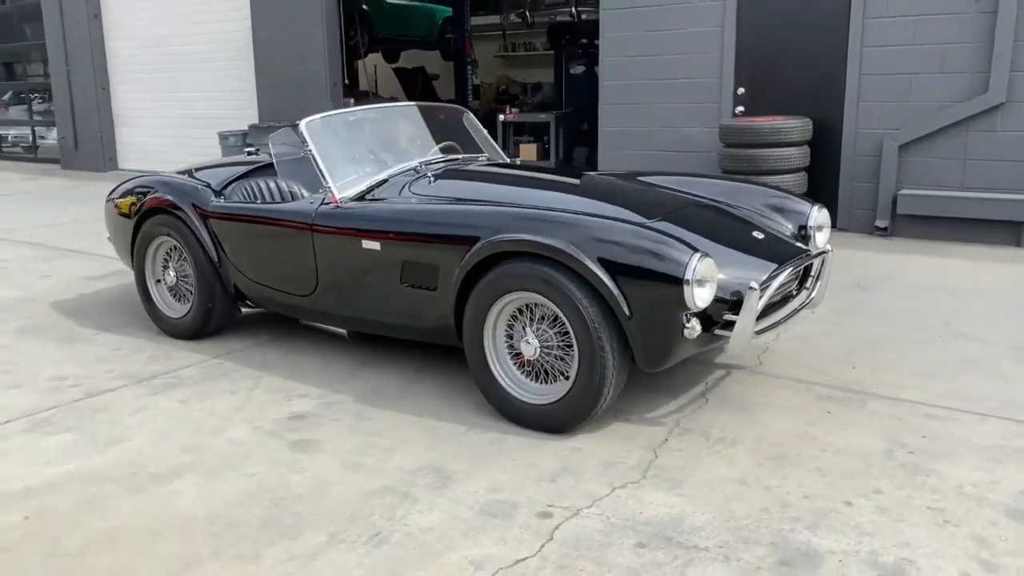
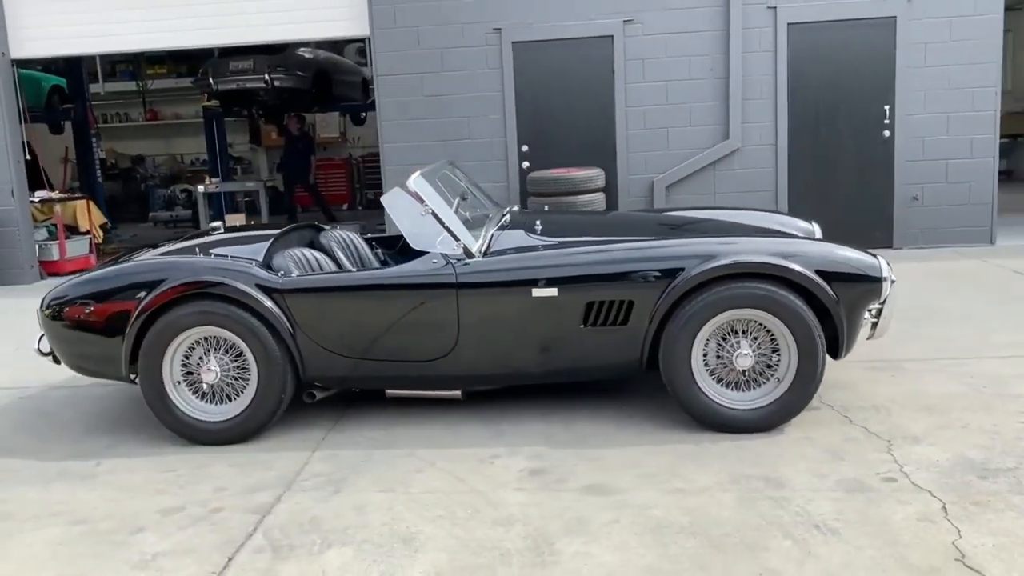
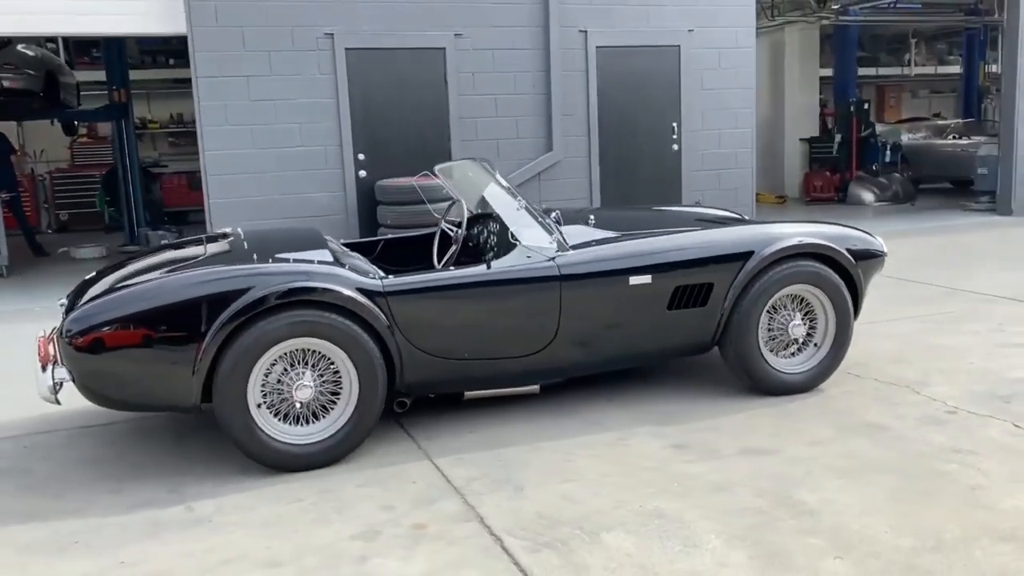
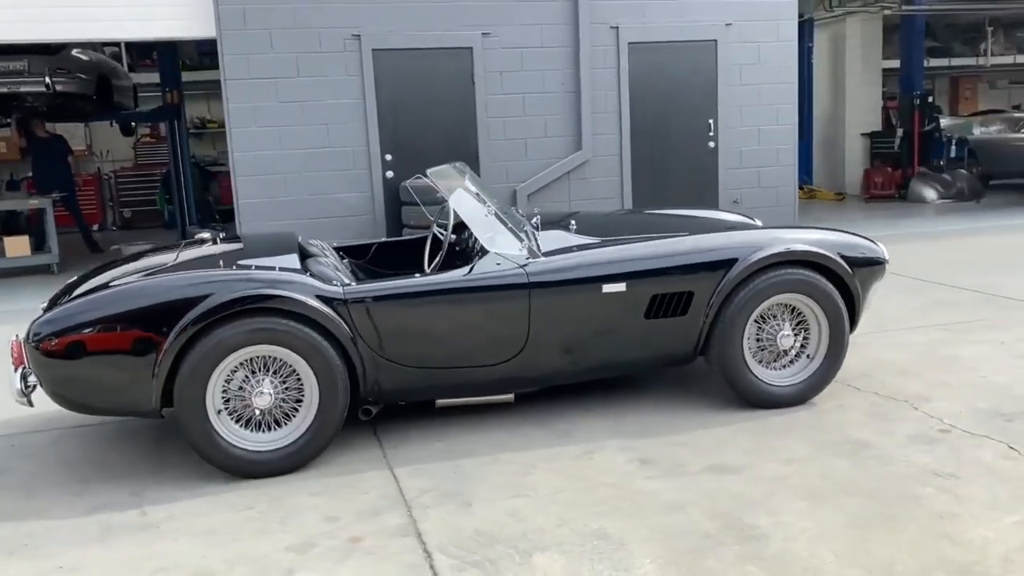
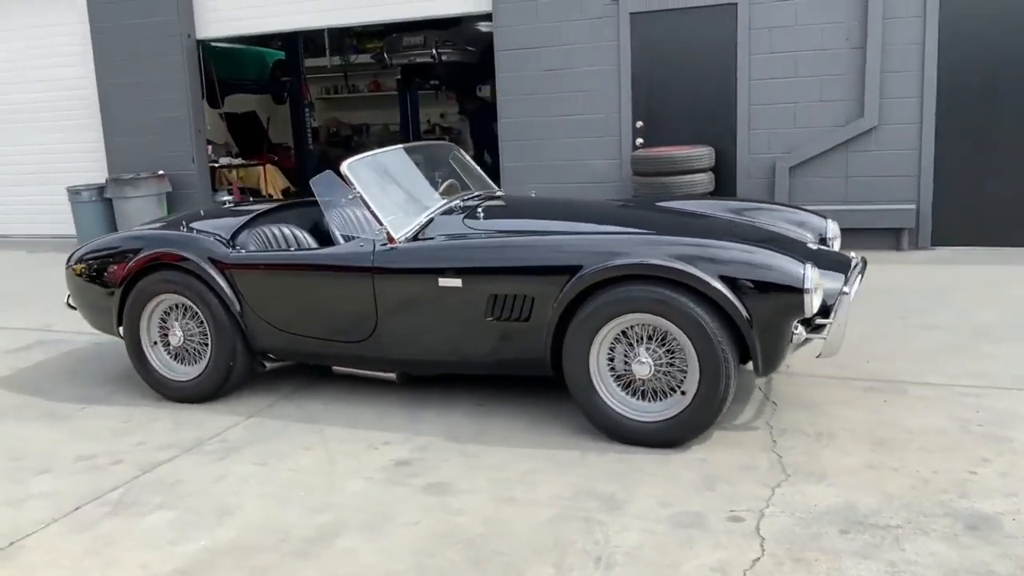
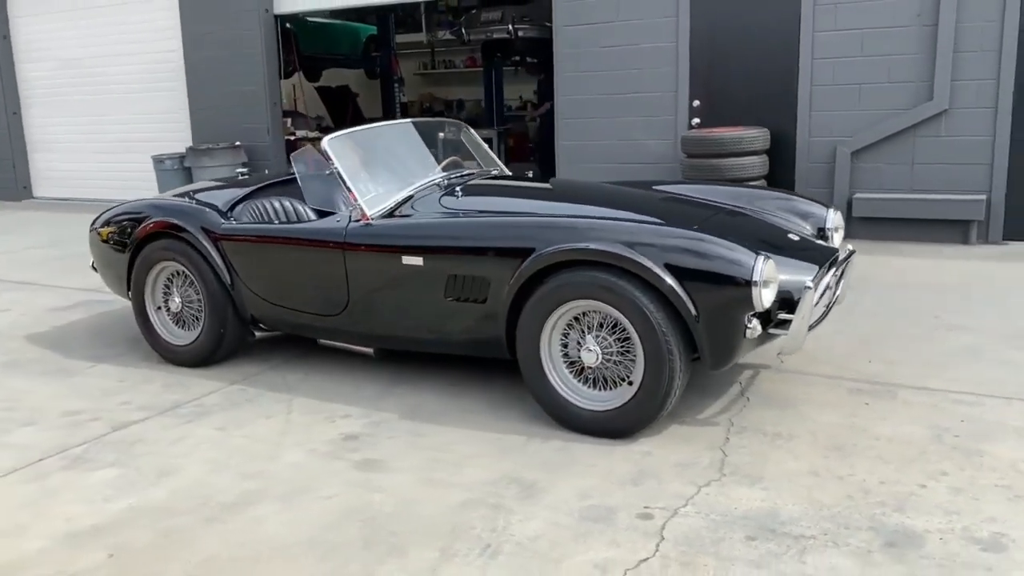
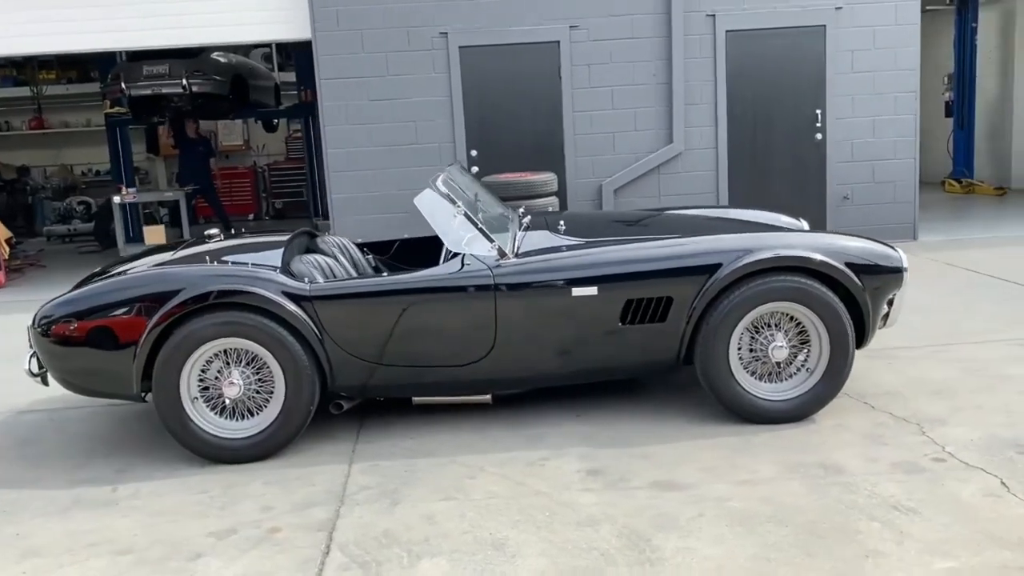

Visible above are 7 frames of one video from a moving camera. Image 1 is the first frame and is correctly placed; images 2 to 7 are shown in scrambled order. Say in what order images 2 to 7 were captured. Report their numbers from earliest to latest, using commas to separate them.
6, 5, 2, 7, 4, 3
